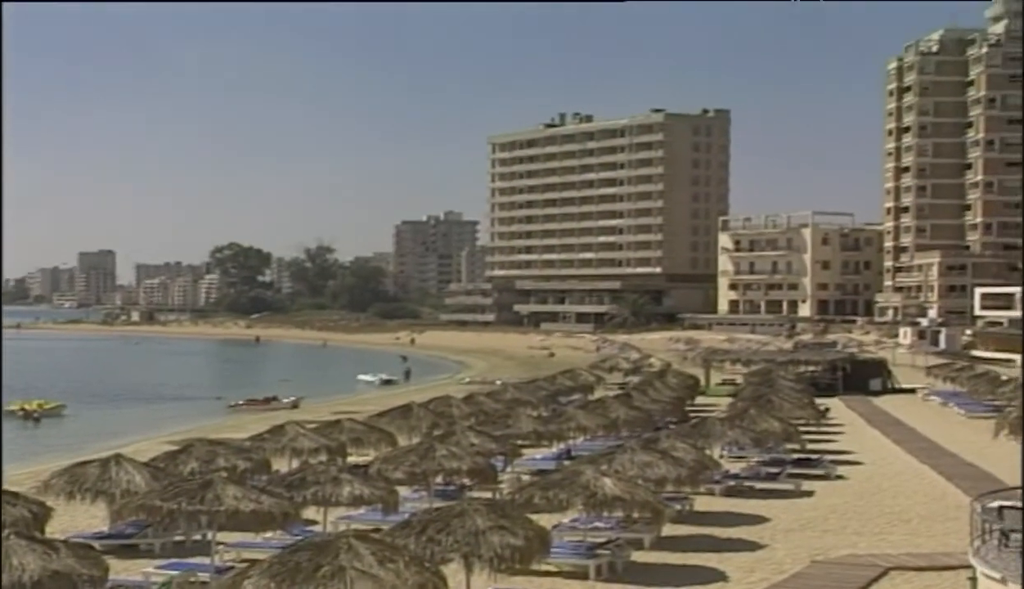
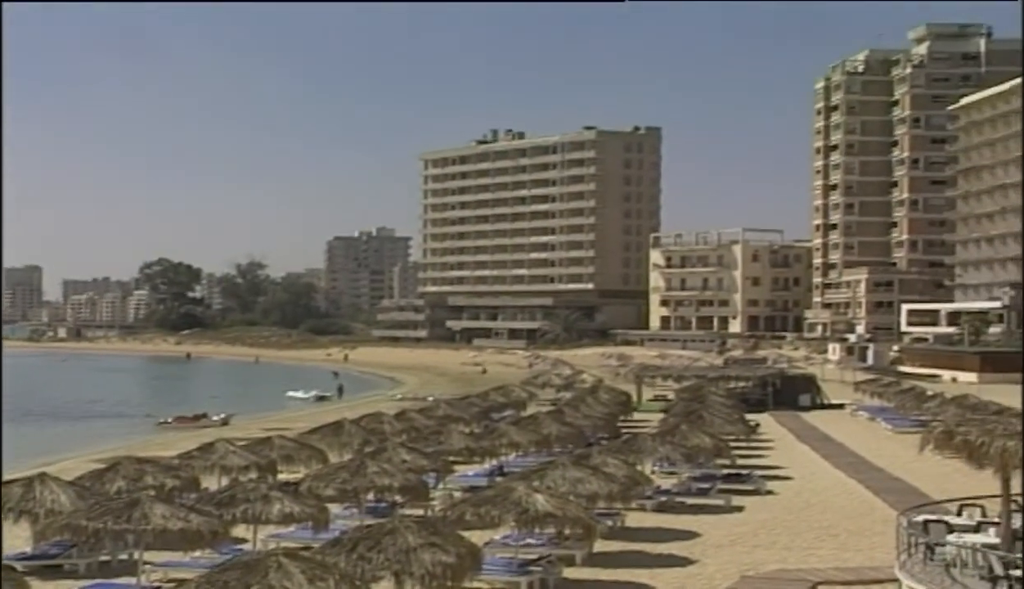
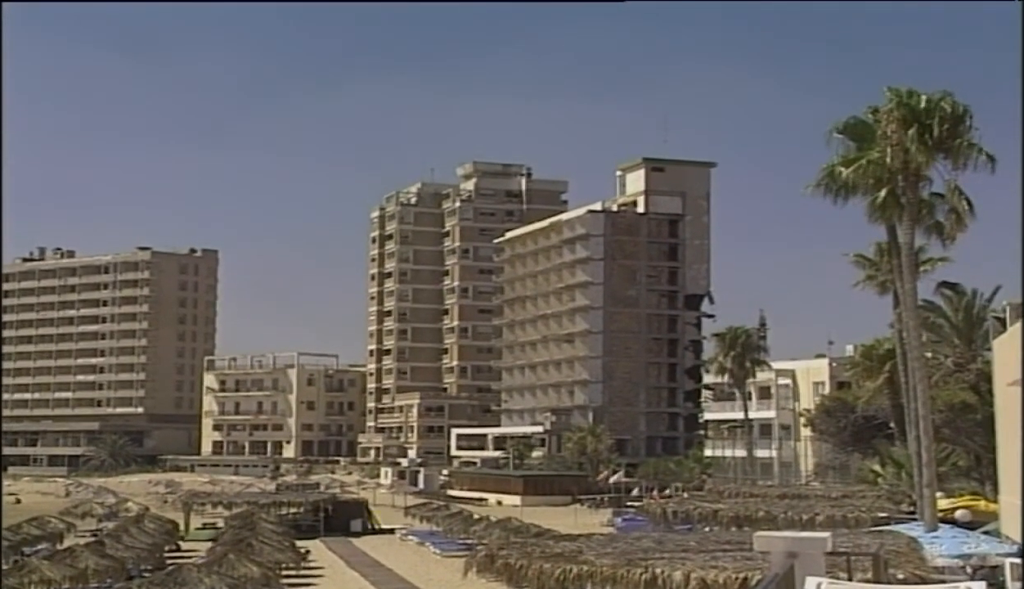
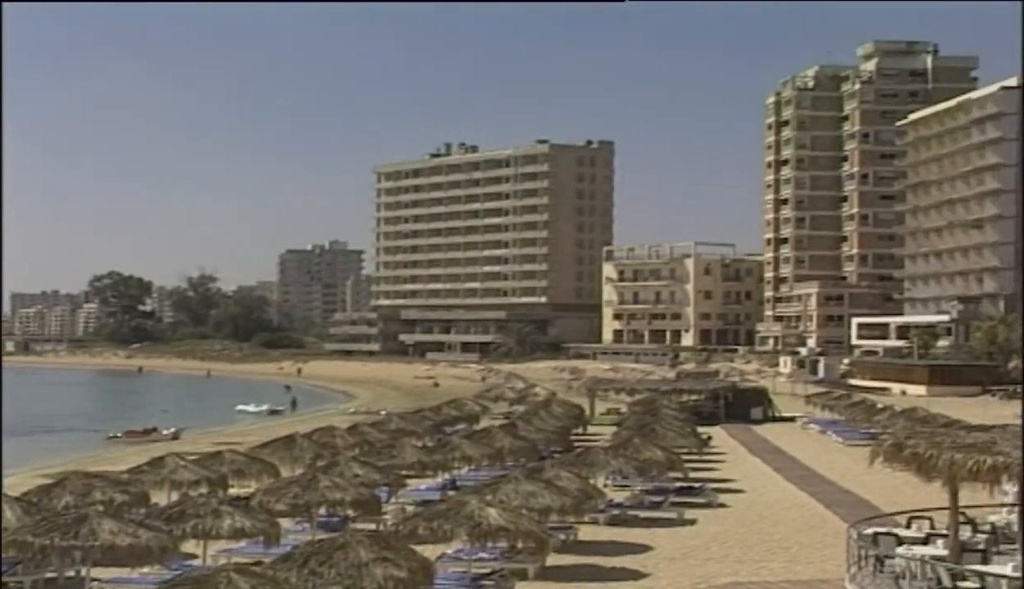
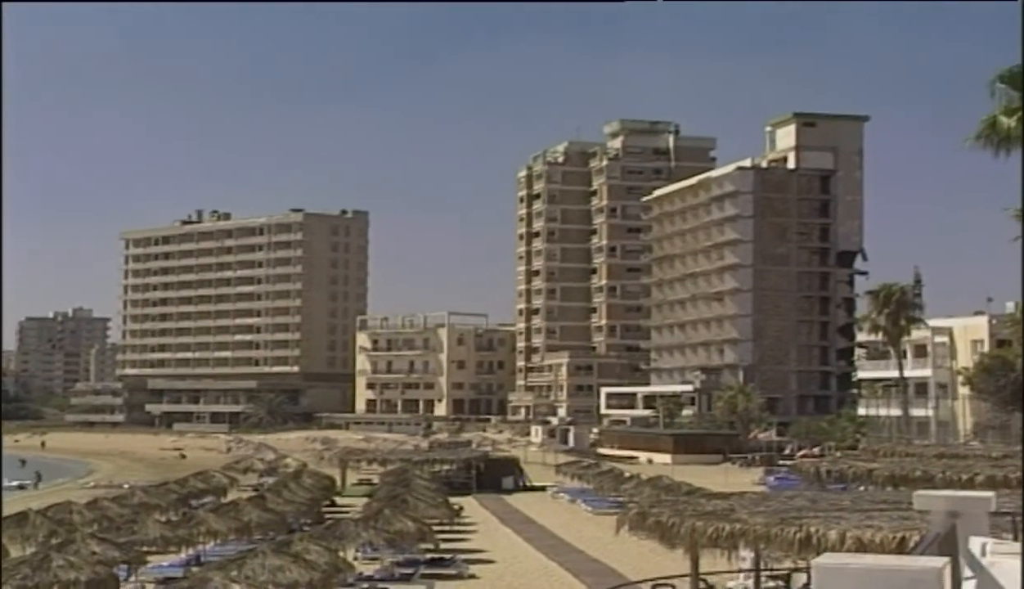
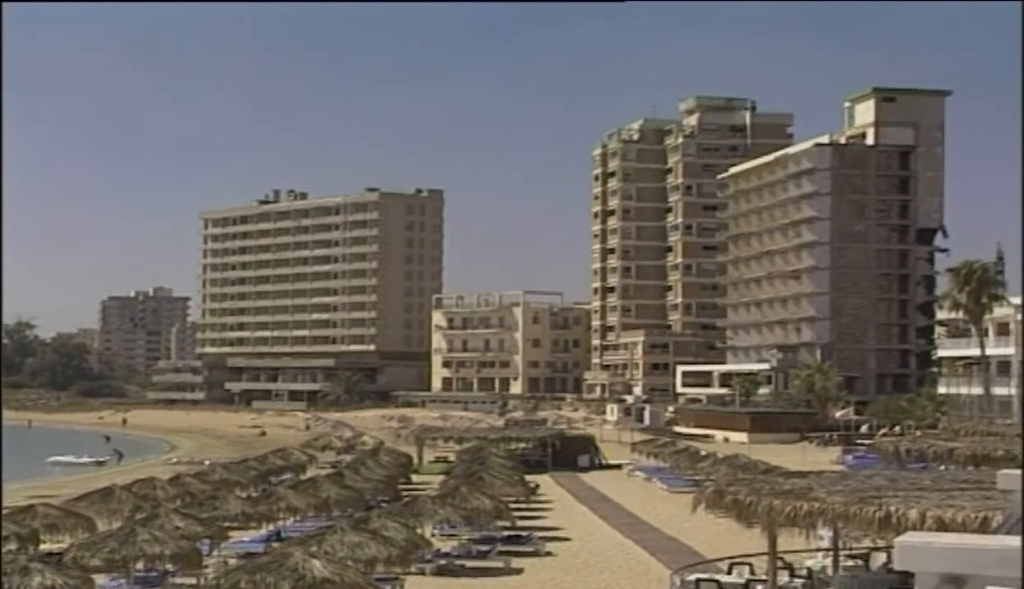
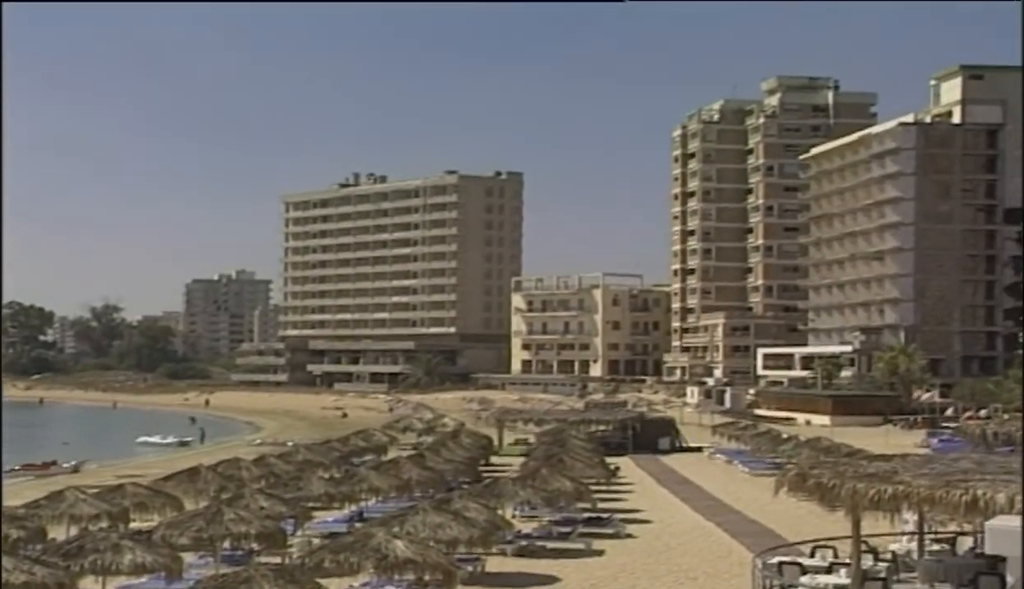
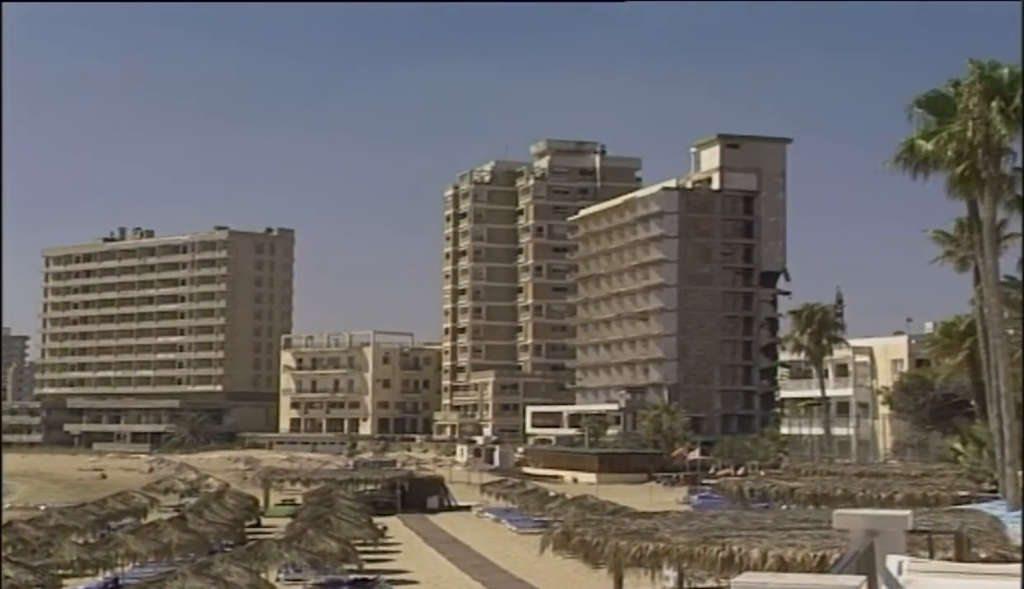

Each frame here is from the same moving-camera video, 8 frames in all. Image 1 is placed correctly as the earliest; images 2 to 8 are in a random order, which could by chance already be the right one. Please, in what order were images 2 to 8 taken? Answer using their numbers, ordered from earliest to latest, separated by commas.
2, 4, 7, 6, 5, 8, 3
